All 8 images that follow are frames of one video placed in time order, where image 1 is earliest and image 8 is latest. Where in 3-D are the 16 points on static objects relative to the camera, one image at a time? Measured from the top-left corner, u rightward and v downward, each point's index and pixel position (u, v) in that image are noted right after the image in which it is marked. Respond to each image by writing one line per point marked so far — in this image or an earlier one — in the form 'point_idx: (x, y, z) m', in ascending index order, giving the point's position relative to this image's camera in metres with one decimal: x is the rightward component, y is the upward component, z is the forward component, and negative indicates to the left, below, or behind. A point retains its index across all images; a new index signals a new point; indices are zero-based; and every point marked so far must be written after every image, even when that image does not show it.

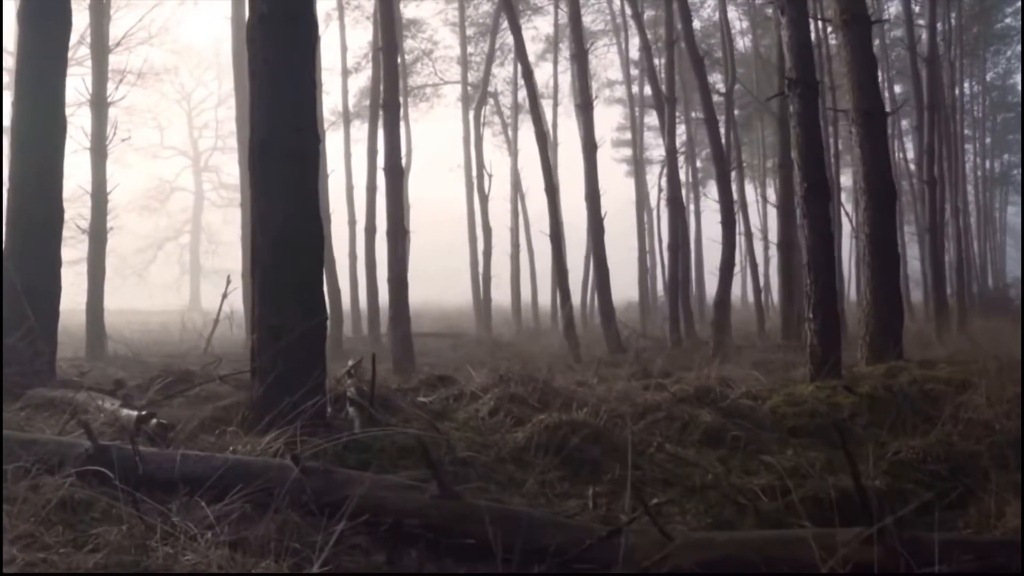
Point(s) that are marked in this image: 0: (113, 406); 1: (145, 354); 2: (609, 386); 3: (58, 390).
0: (-3.0, -0.9, +6.9) m
1: (-7.7, -1.3, +18.6) m
2: (+1.0, -1.0, +9.4) m
3: (-4.1, -0.9, +8.3) m
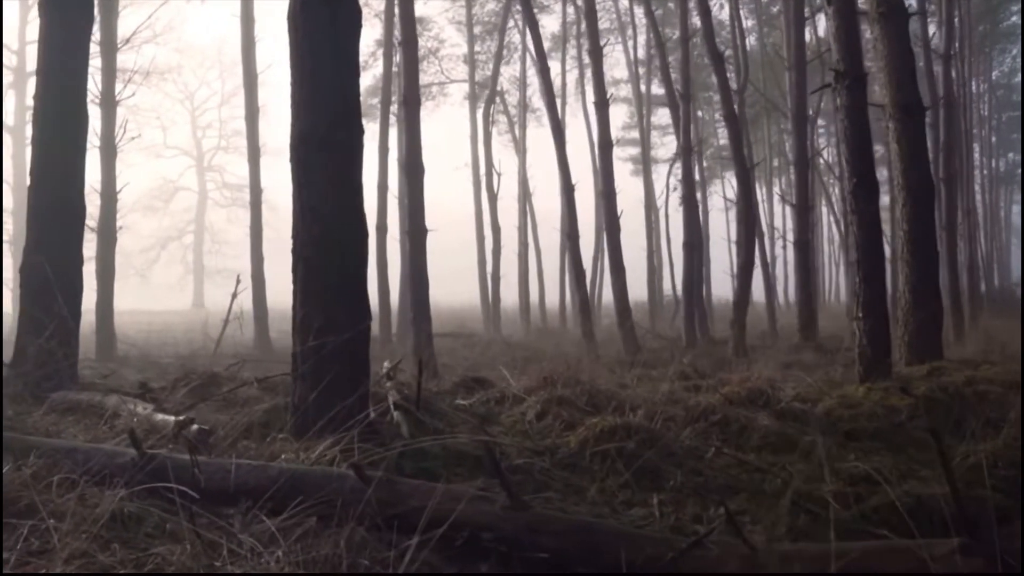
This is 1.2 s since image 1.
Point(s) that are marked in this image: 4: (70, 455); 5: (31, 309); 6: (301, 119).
0: (-2.6, -0.9, +6.6) m
1: (-7.3, -1.3, +18.3) m
2: (+1.4, -1.0, +9.1) m
3: (-3.7, -0.9, +8.0) m
4: (-2.3, -0.9, +4.9) m
5: (-4.6, -0.2, +8.8) m
6: (-1.4, +1.1, +6.2) m
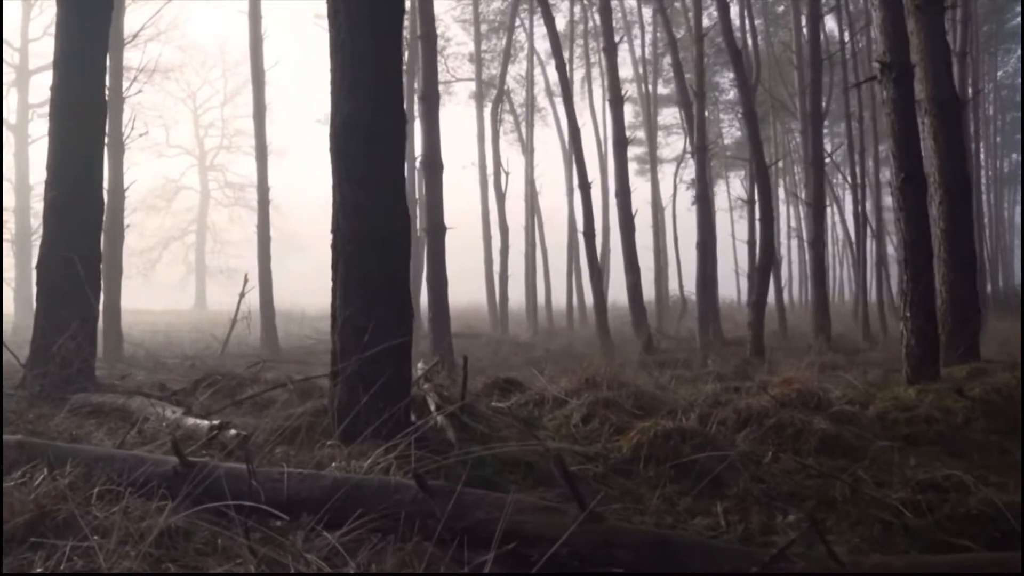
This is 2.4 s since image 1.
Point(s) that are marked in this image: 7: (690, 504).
0: (-2.3, -0.9, +6.3) m
1: (-7.0, -1.3, +18.0) m
2: (+1.7, -1.0, +8.8) m
3: (-3.4, -0.9, +7.7) m
4: (-2.0, -0.9, +4.6) m
5: (-4.3, -0.2, +8.5) m
6: (-1.1, +1.2, +5.9) m
7: (+1.1, -1.3, +5.5) m
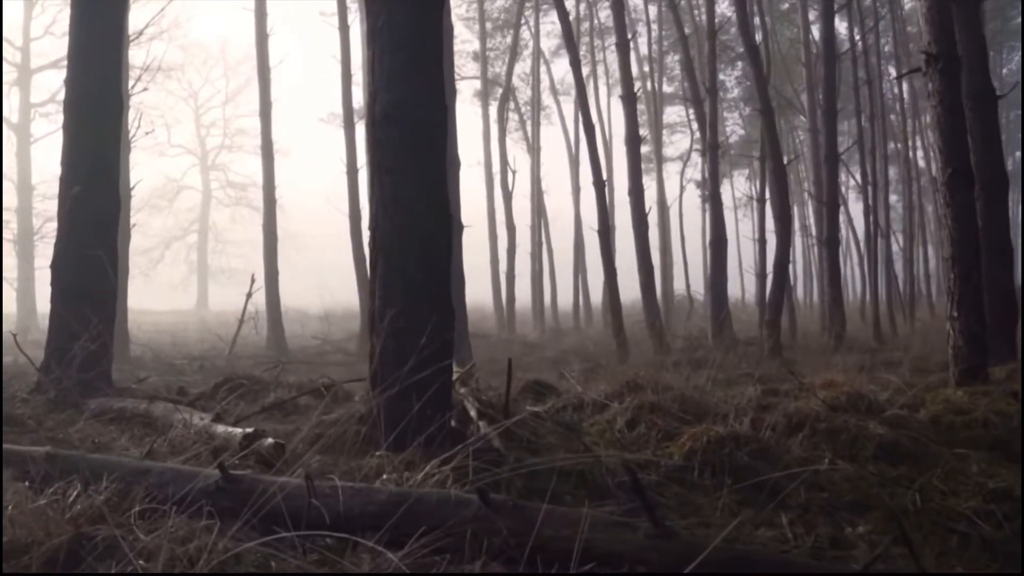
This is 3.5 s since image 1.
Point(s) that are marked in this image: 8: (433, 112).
0: (-2.0, -0.9, +5.9) m
1: (-6.7, -1.3, +17.7) m
2: (+2.0, -1.0, +8.5) m
3: (-3.1, -0.9, +7.4) m
4: (-1.7, -0.9, +4.2) m
5: (-4.0, -0.2, +8.2) m
6: (-0.8, +1.2, +5.6) m
7: (+1.4, -1.3, +5.2) m
8: (-0.5, +1.1, +5.6) m
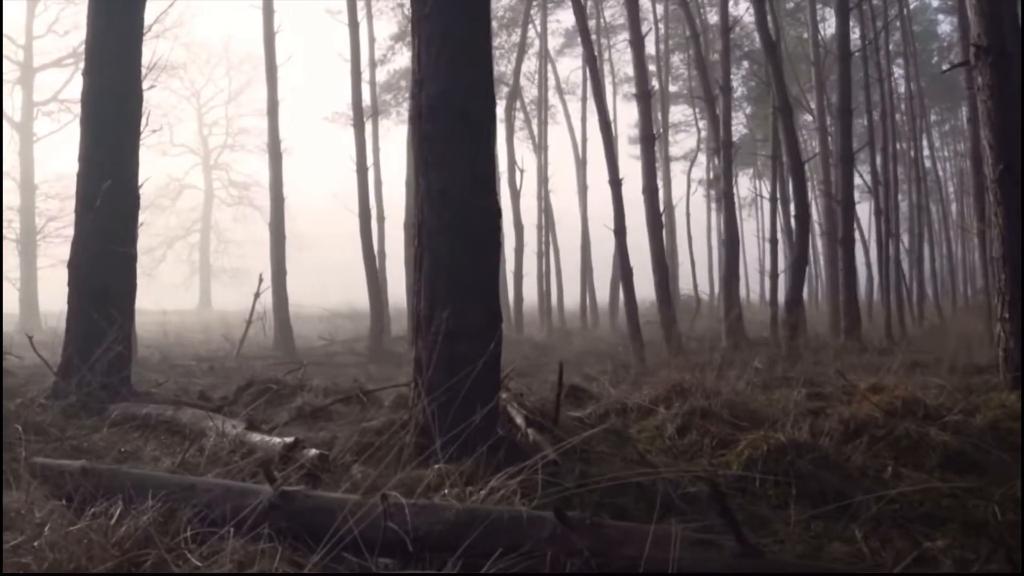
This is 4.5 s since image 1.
0: (-1.7, -0.9, +5.6) m
1: (-6.4, -1.3, +17.4) m
2: (+2.3, -1.0, +8.2) m
3: (-2.8, -0.9, +7.1) m
4: (-1.4, -0.9, +3.9) m
5: (-3.7, -0.2, +7.9) m
6: (-0.5, +1.2, +5.3) m
7: (+1.7, -1.3, +4.9) m
8: (-0.2, +1.1, +5.3) m
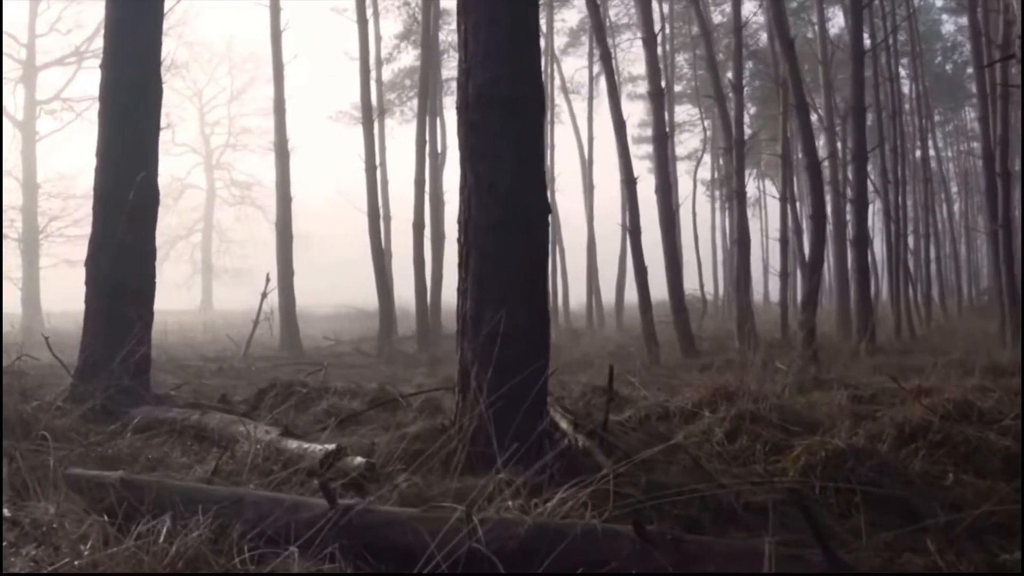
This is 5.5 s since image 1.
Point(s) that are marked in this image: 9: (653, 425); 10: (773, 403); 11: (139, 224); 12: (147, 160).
0: (-1.4, -0.9, +5.4) m
1: (-6.1, -1.3, +17.1) m
2: (+2.6, -1.0, +7.9) m
3: (-2.5, -0.9, +6.8) m
4: (-1.1, -0.9, +3.7) m
5: (-3.4, -0.2, +7.6) m
6: (-0.2, +1.2, +5.0) m
7: (+1.9, -1.3, +4.7) m
8: (+0.1, +1.1, +5.1) m
9: (+1.0, -1.0, +6.4) m
10: (+1.9, -0.8, +6.6) m
11: (-3.2, +0.5, +7.9) m
12: (-3.2, +1.1, +8.0) m
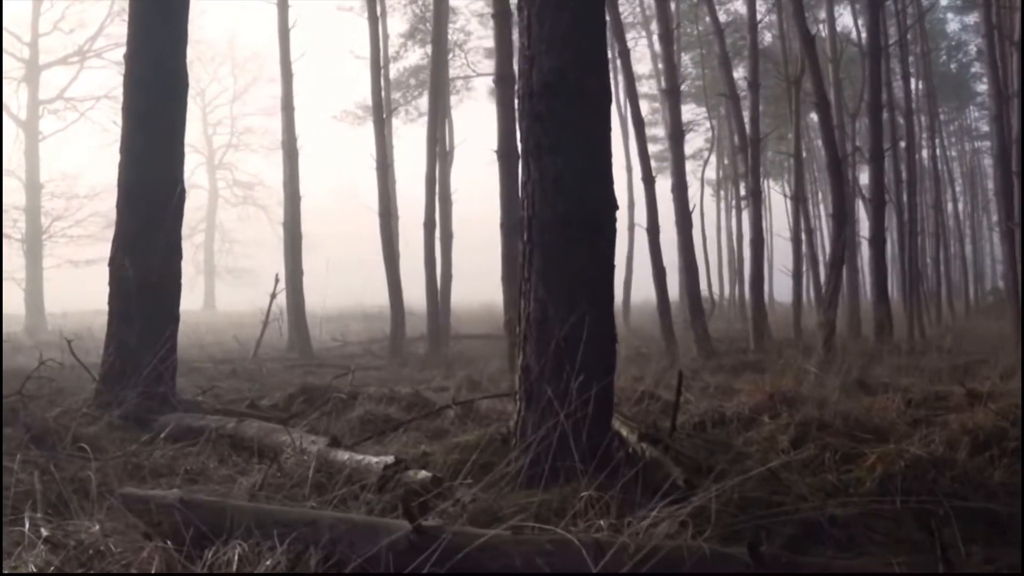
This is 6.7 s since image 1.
0: (-1.1, -0.9, +5.1) m
1: (-5.8, -1.3, +16.8) m
2: (+2.9, -1.0, +7.6) m
3: (-2.2, -0.9, +6.5) m
4: (-0.8, -0.9, +3.4) m
5: (-3.1, -0.2, +7.3) m
6: (+0.1, +1.2, +4.7) m
7: (+2.3, -1.3, +4.4) m
8: (+0.4, +1.1, +4.7) m
9: (+1.3, -1.0, +6.1) m
10: (+2.2, -0.8, +6.3) m
11: (-2.9, +0.5, +7.5) m
12: (-2.9, +1.1, +7.7) m
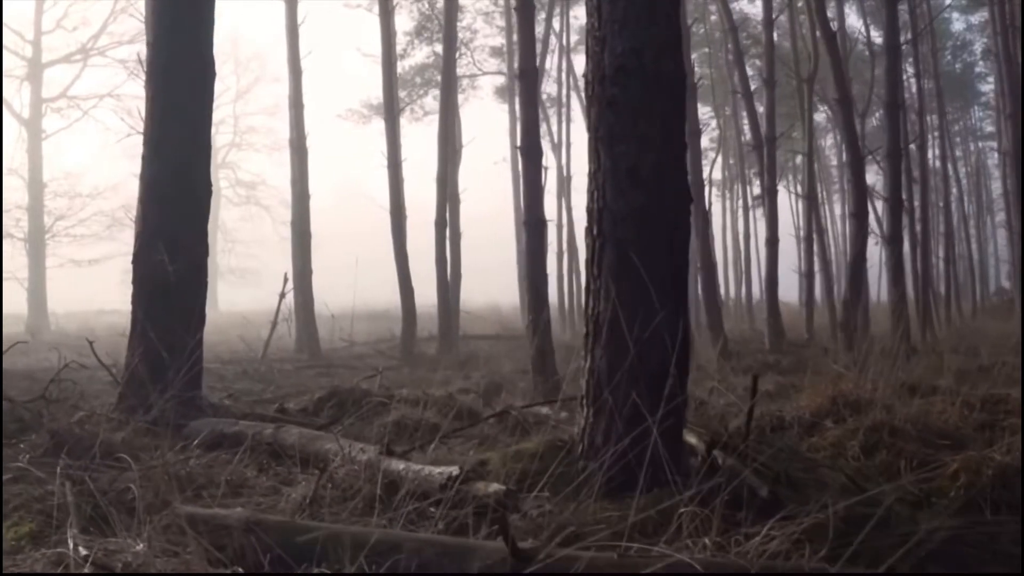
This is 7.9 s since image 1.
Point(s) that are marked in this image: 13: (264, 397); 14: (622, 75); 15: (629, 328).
0: (-0.8, -0.9, +4.8) m
1: (-5.5, -1.3, +16.5) m
2: (+3.2, -1.0, +7.3) m
3: (-1.9, -0.9, +6.2) m
4: (-0.5, -0.9, +3.0) m
5: (-2.8, -0.2, +7.0) m
6: (+0.5, +1.2, +4.4) m
7: (+2.6, -1.3, +4.0) m
8: (+0.8, +1.1, +4.4) m
9: (+1.6, -1.0, +5.7) m
10: (+2.5, -0.8, +6.0) m
11: (-2.6, +0.5, +7.2) m
12: (-2.5, +1.1, +7.3) m
13: (-2.2, -1.0, +8.2) m
14: (+0.5, +1.0, +4.4) m
15: (+0.5, -0.2, +4.3) m
